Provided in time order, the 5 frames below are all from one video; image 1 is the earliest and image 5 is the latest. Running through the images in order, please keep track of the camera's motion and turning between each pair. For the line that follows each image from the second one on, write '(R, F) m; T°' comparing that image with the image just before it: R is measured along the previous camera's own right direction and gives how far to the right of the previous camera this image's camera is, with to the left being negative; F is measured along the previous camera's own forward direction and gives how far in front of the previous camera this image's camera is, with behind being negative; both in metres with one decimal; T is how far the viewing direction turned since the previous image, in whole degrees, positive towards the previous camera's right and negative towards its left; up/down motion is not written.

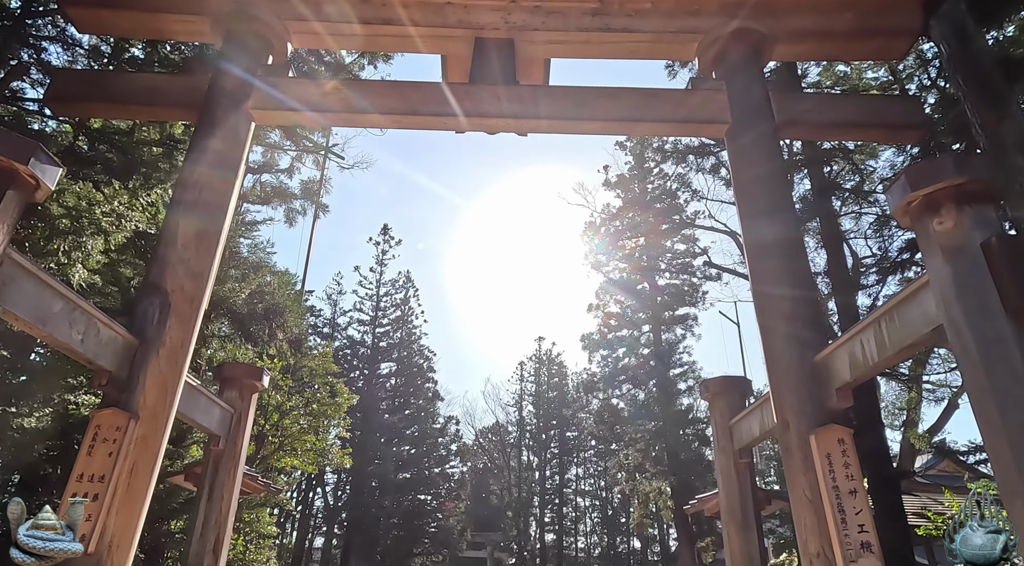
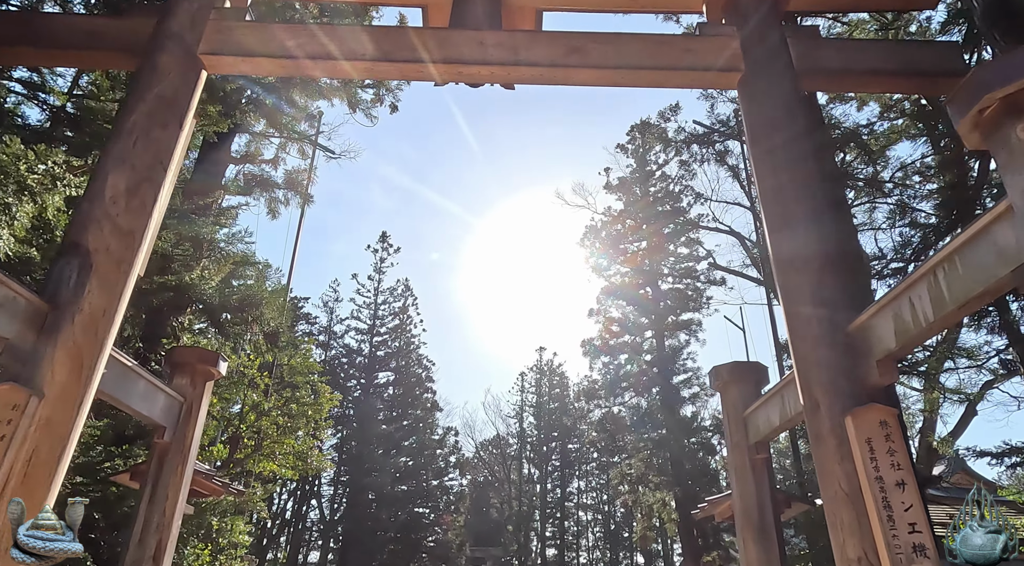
(+0.1, +0.5) m; 0°
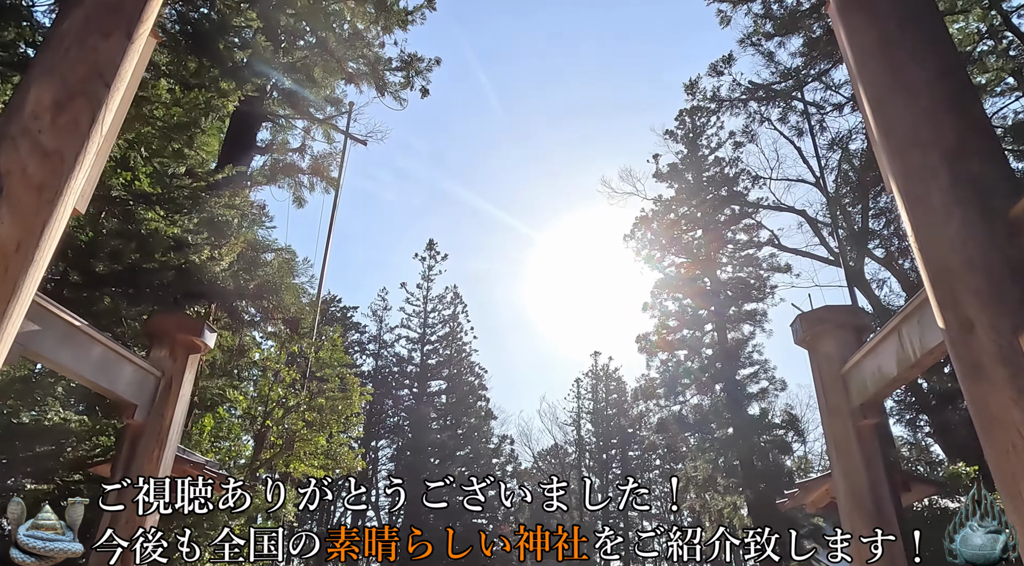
(+0.1, +0.8) m; -4°
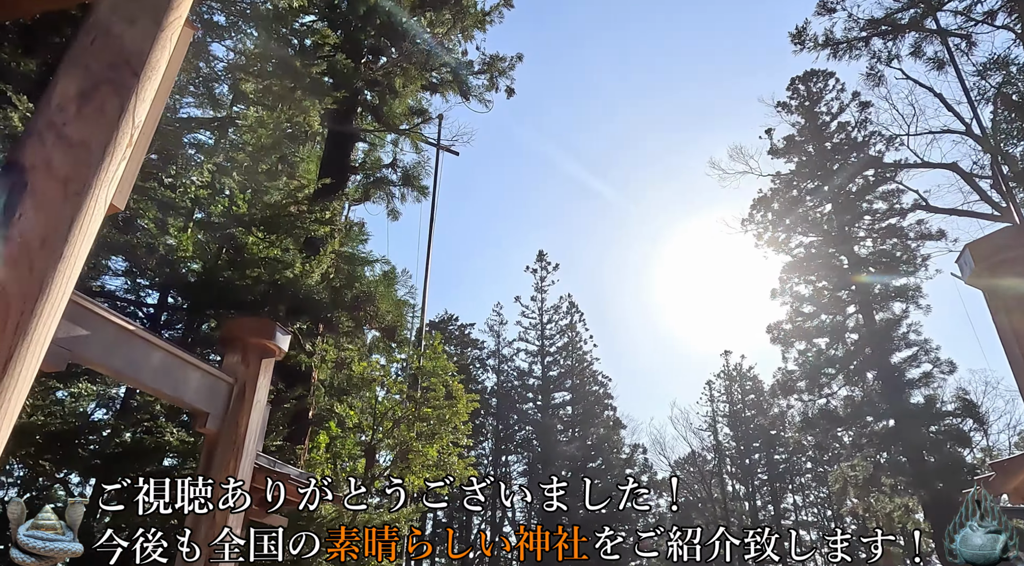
(+0.1, +0.5) m; -10°
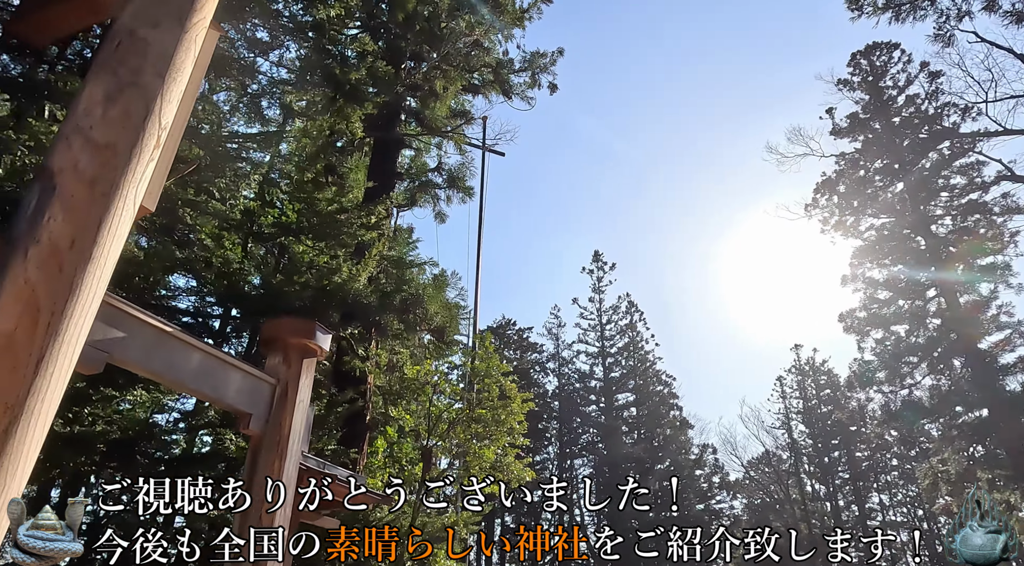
(+0.1, +0.1) m; -5°
